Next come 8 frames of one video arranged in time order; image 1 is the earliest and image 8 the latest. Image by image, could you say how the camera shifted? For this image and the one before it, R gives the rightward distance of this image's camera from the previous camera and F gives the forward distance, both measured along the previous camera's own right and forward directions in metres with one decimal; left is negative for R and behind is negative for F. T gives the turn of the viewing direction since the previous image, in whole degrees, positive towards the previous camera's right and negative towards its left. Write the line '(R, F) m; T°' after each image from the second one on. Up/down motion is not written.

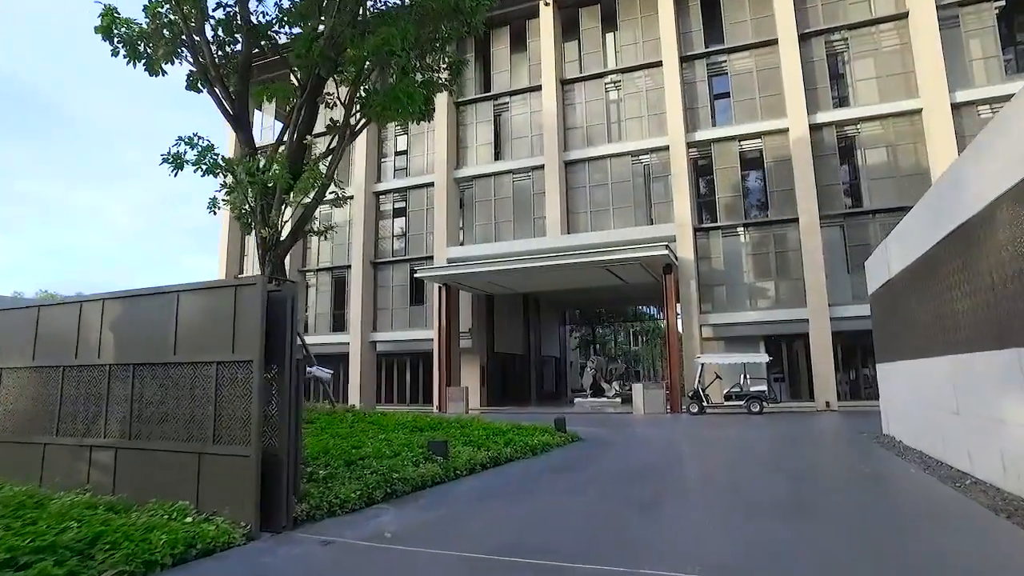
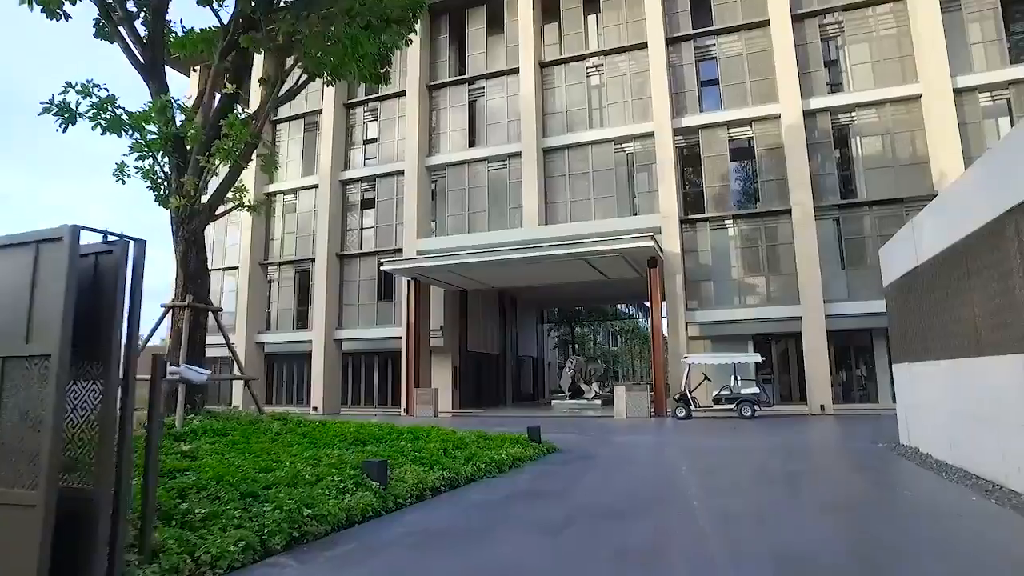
(+0.1, +1.2) m; +2°
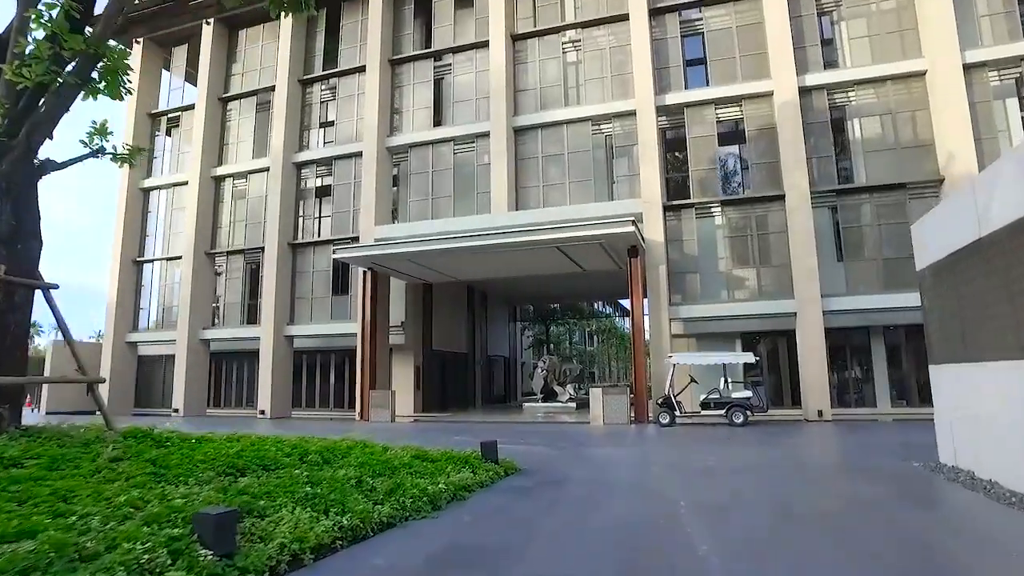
(+0.2, +1.6) m; +2°
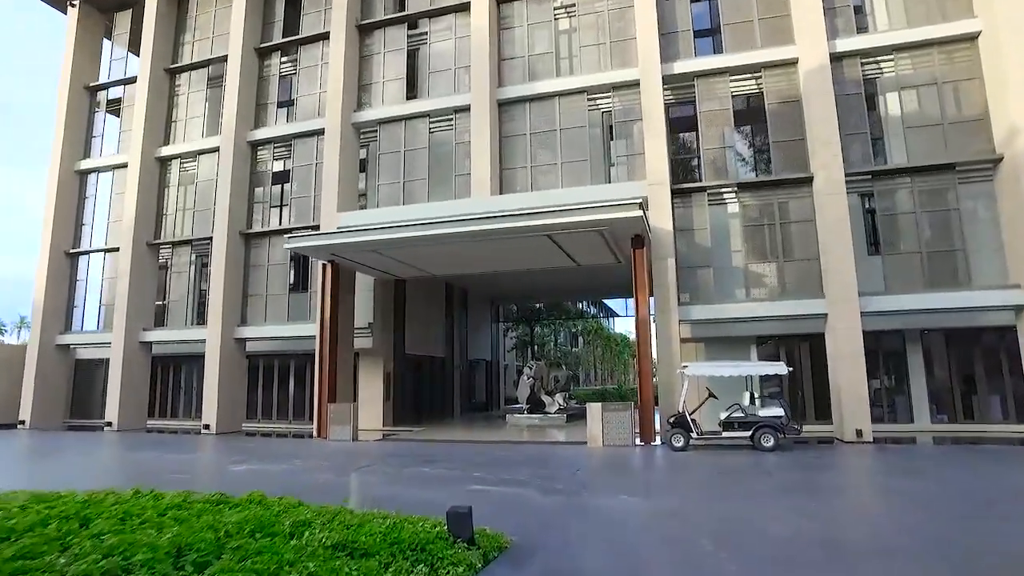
(0.0, +2.2) m; +1°
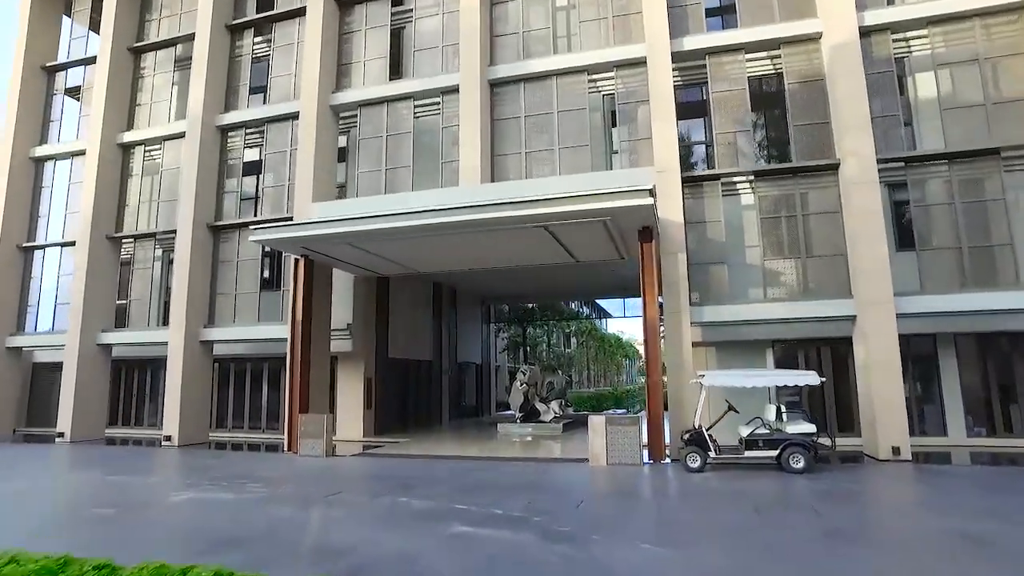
(0.0, +1.4) m; +1°
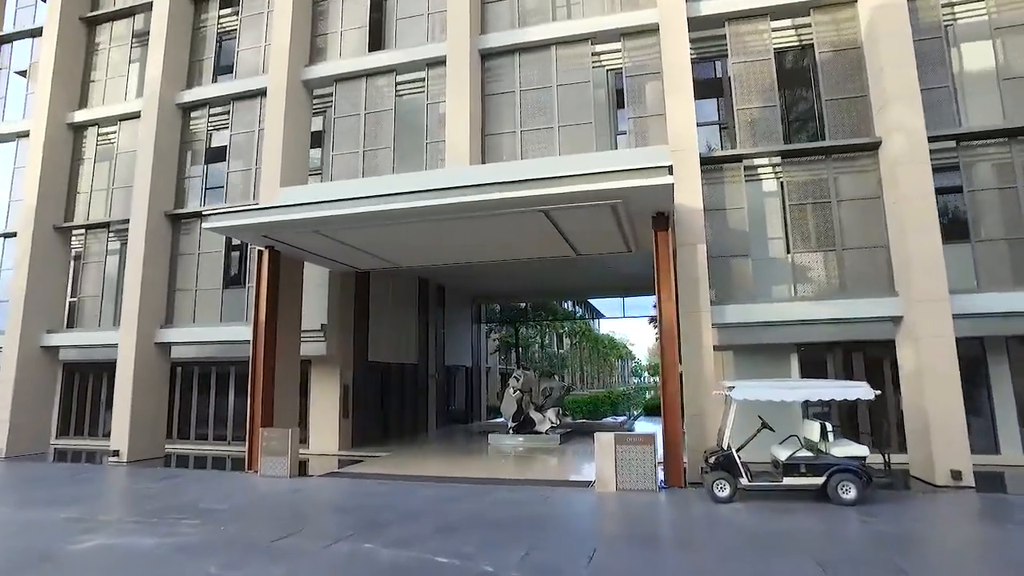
(0.0, +1.6) m; +1°
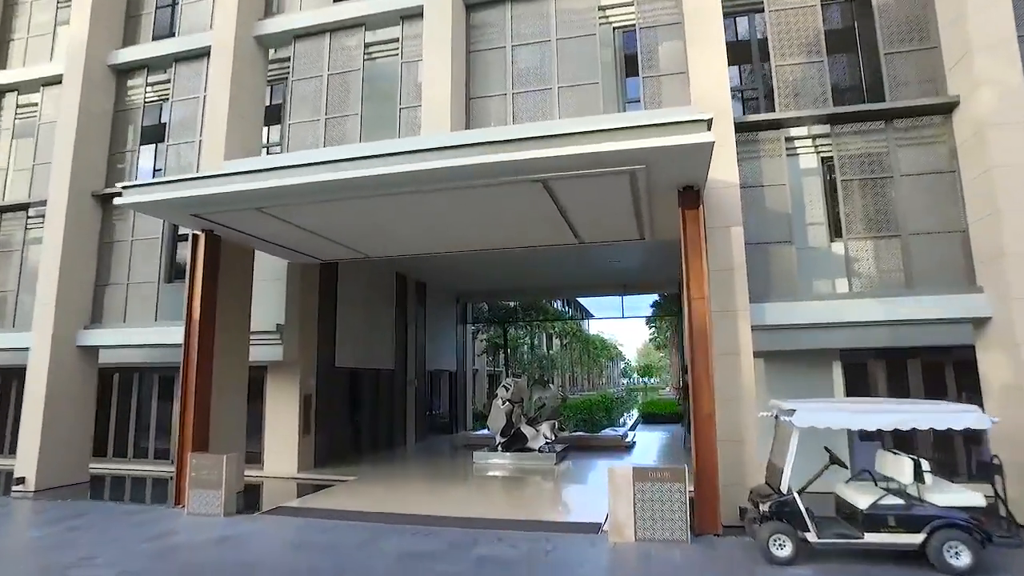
(0.0, +2.0) m; +1°
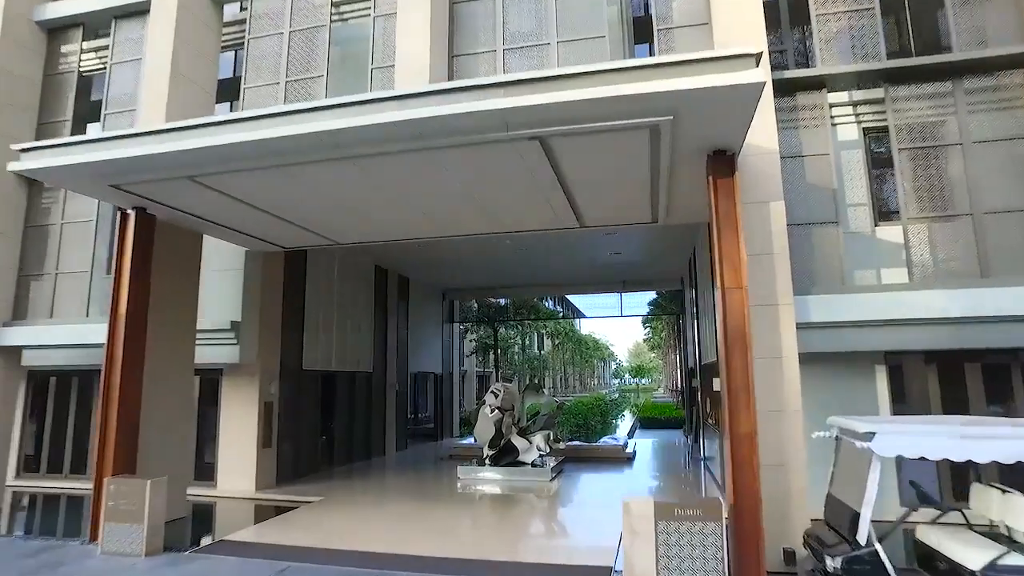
(0.0, +1.5) m; +1°
